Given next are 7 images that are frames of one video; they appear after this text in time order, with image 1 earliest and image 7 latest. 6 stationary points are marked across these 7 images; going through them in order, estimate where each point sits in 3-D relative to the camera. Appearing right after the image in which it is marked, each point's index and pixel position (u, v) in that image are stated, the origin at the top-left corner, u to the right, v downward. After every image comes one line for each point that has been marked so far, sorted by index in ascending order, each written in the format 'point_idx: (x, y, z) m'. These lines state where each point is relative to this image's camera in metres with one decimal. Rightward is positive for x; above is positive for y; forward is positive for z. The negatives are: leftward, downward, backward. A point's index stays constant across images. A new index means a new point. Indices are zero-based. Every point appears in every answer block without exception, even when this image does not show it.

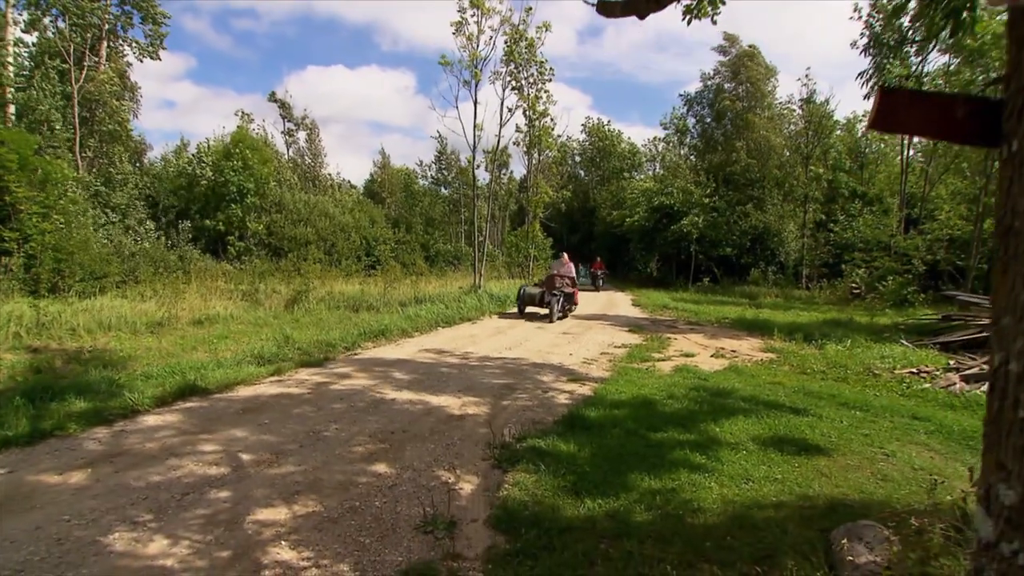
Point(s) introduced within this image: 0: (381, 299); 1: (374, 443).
0: (-3.1, -0.3, +14.3) m
1: (-1.0, -1.2, +4.4) m
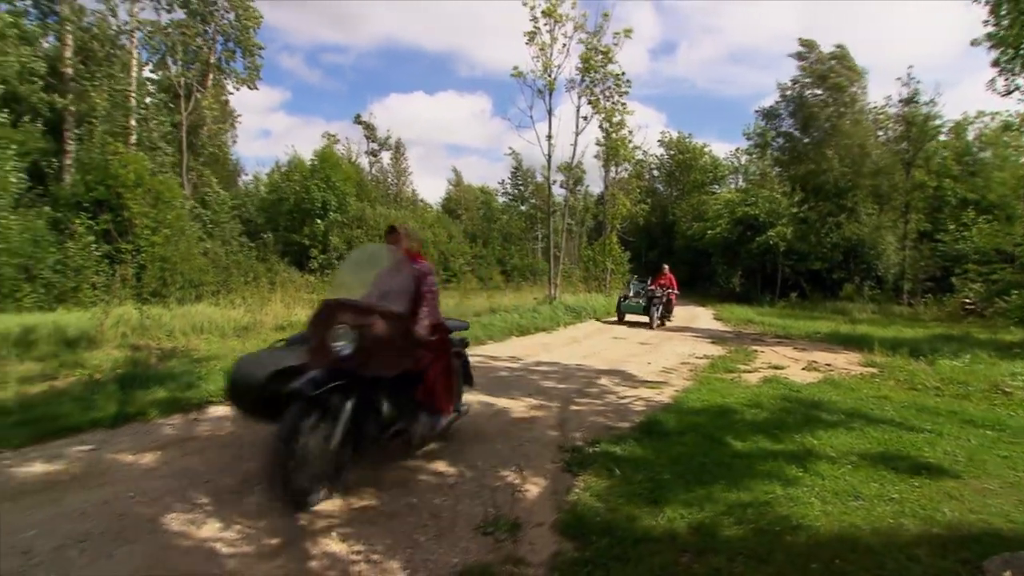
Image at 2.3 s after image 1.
0: (-1.3, -0.5, +14.3) m
1: (-0.5, -1.1, +4.2) m
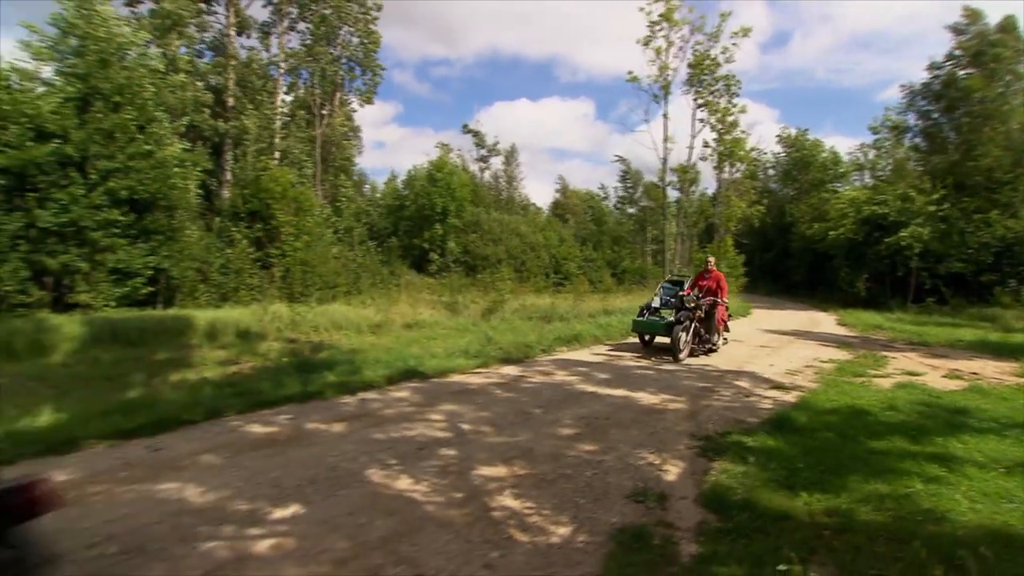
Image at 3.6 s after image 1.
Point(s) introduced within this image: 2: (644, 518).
0: (+1.4, -0.6, +14.8) m
1: (+0.5, -1.1, +4.7) m
2: (+0.7, -1.2, +3.1) m
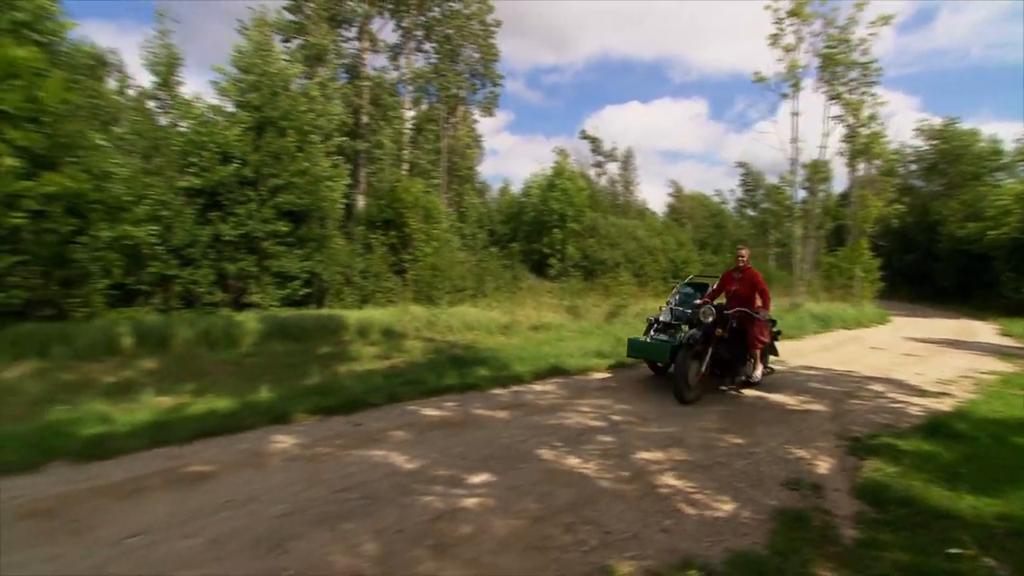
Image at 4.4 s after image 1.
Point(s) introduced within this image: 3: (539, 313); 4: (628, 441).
0: (+4.5, -0.7, +14.7) m
1: (+1.8, -1.1, +4.9) m
2: (+1.7, -1.2, +3.4) m
3: (+0.7, -0.7, +15.6) m
4: (+0.9, -1.2, +4.5) m
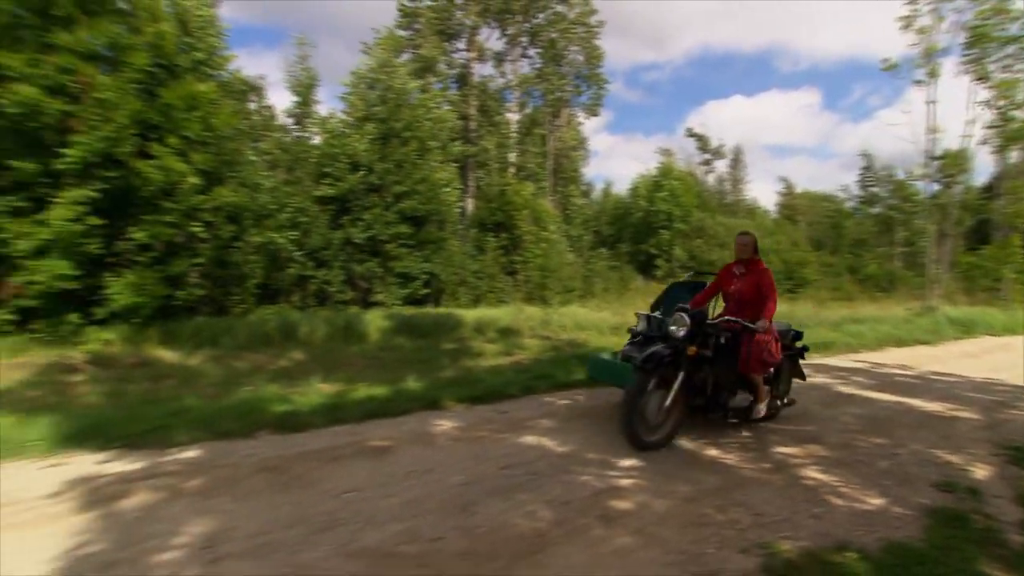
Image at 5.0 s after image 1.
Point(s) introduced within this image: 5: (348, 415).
0: (+7.2, -0.7, +14.2) m
1: (+3.0, -1.2, +5.0) m
2: (+2.6, -1.3, +3.5) m
3: (+3.6, -0.7, +15.7) m
4: (+2.0, -1.2, +4.7) m
5: (-1.6, -1.3, +5.9) m
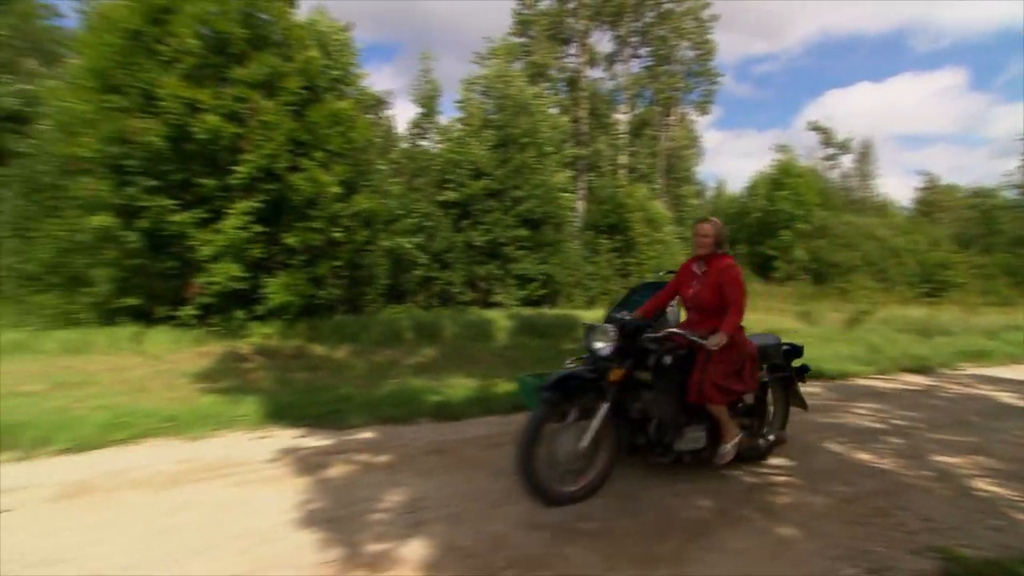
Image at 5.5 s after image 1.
0: (+10.0, -0.8, +13.1) m
1: (+4.2, -1.2, +4.7) m
2: (+3.6, -1.3, +3.3) m
3: (+6.7, -0.8, +15.2) m
4: (+3.2, -1.2, +4.6) m
5: (-0.2, -1.3, +6.4) m
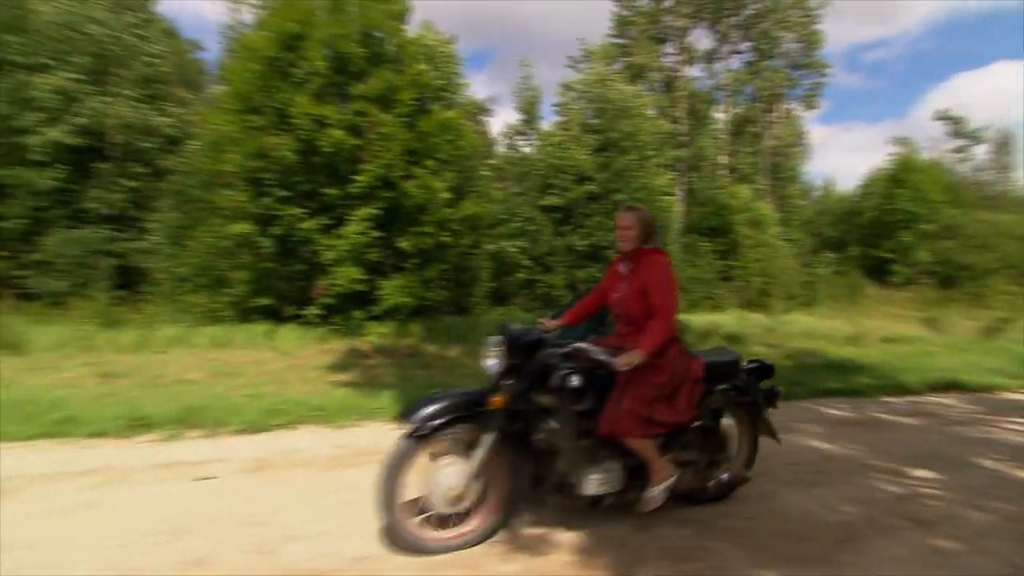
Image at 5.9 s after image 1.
0: (+12.2, -0.9, +11.6) m
1: (+5.3, -1.2, +4.2) m
2: (+4.4, -1.3, +2.9) m
3: (+9.3, -0.9, +14.2) m
4: (+4.2, -1.2, +4.2) m
5: (+1.2, -1.3, +6.5) m
